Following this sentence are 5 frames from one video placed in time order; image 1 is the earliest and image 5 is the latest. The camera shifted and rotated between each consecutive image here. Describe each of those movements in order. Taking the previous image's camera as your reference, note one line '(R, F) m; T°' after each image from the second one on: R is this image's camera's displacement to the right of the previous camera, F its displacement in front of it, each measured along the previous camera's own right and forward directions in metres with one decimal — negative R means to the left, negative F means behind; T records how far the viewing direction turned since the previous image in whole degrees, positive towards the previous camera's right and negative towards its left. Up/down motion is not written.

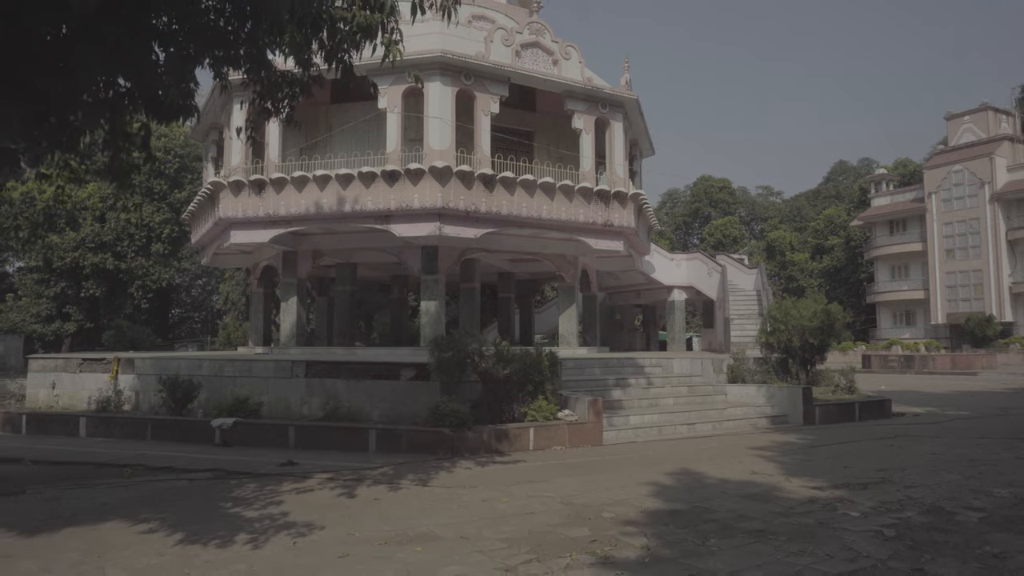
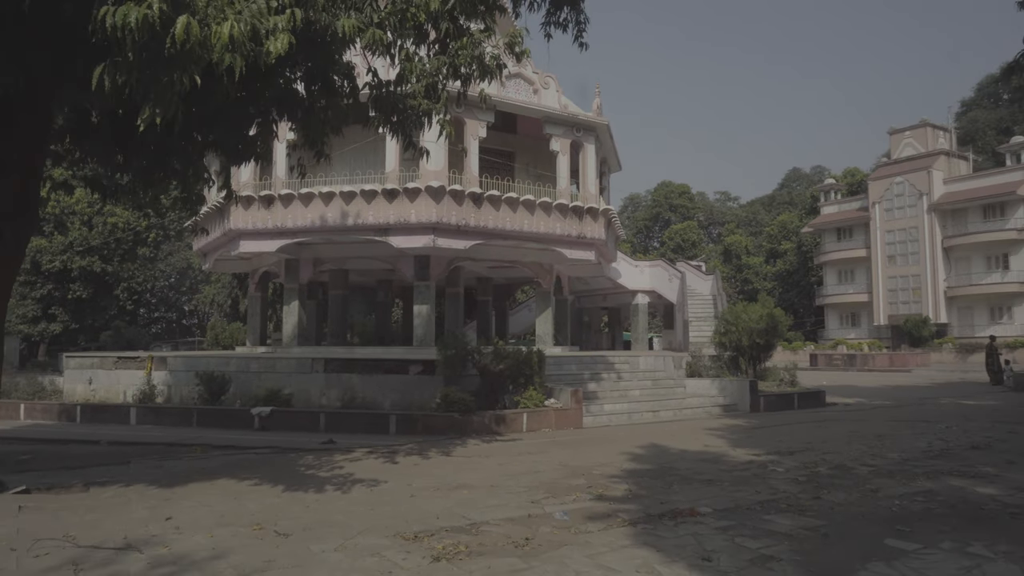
(-0.5, -1.9) m; +3°
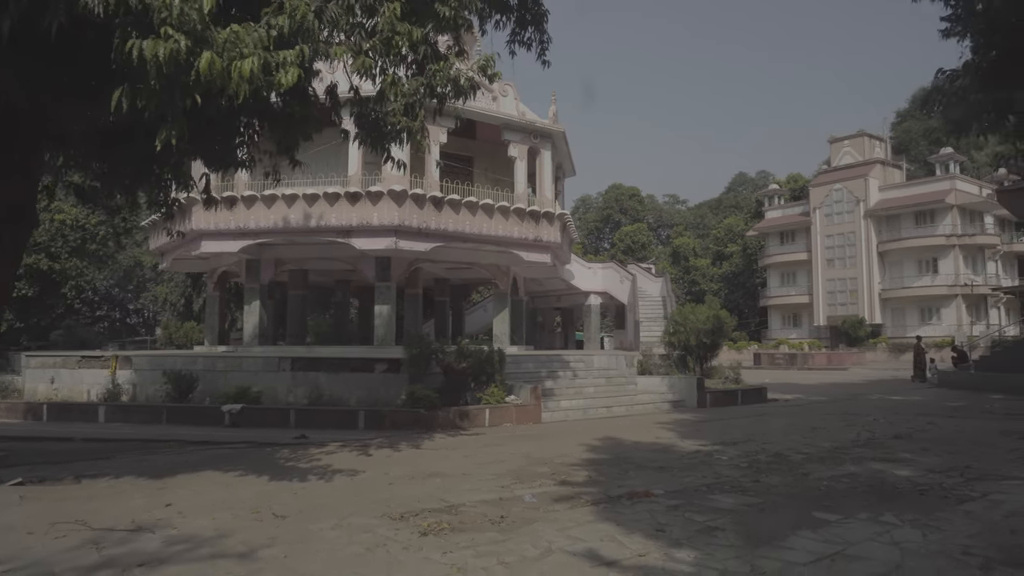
(-0.2, -0.6) m; +4°
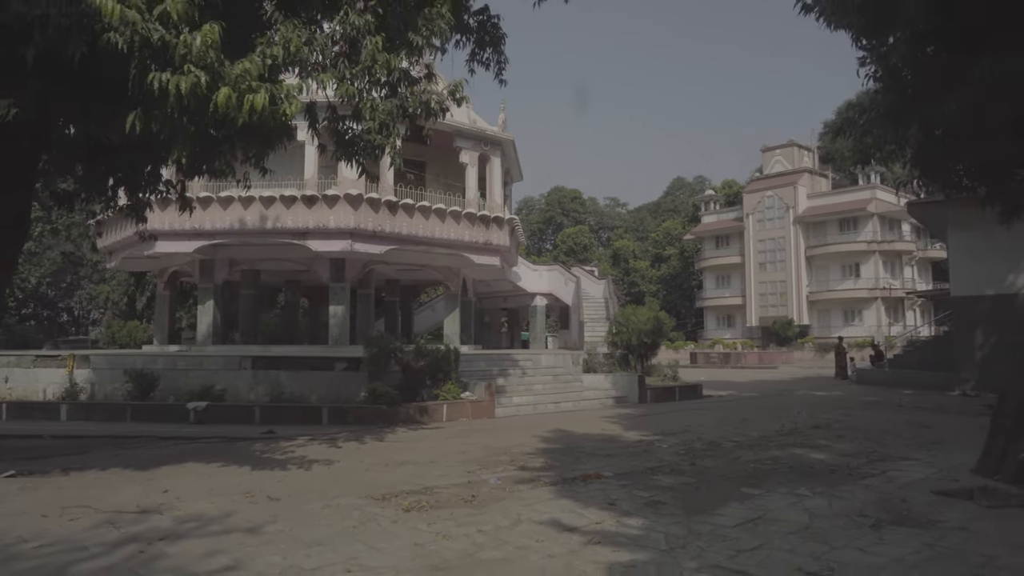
(-0.3, -0.8) m; +4°
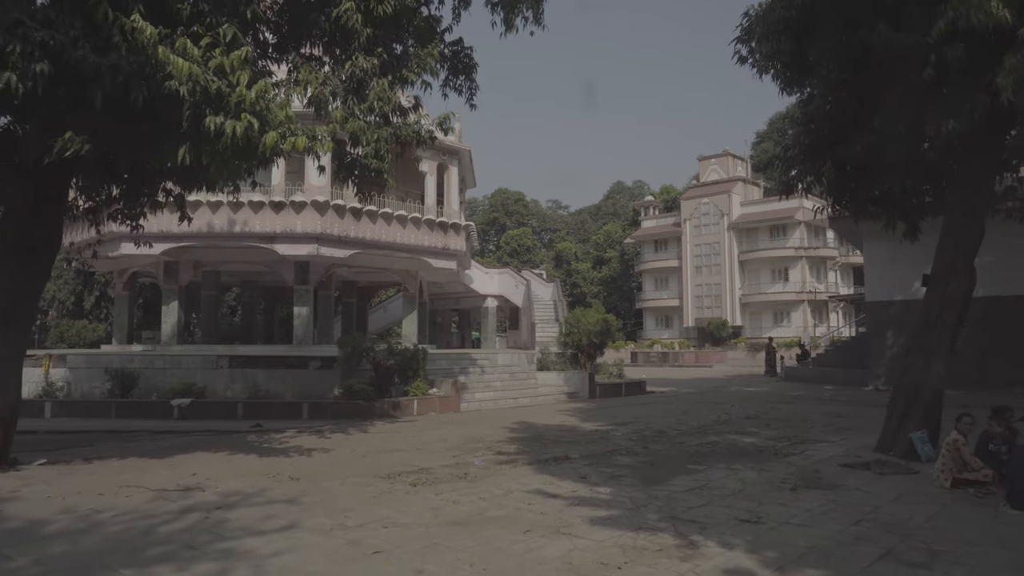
(-0.5, -1.2) m; +5°
